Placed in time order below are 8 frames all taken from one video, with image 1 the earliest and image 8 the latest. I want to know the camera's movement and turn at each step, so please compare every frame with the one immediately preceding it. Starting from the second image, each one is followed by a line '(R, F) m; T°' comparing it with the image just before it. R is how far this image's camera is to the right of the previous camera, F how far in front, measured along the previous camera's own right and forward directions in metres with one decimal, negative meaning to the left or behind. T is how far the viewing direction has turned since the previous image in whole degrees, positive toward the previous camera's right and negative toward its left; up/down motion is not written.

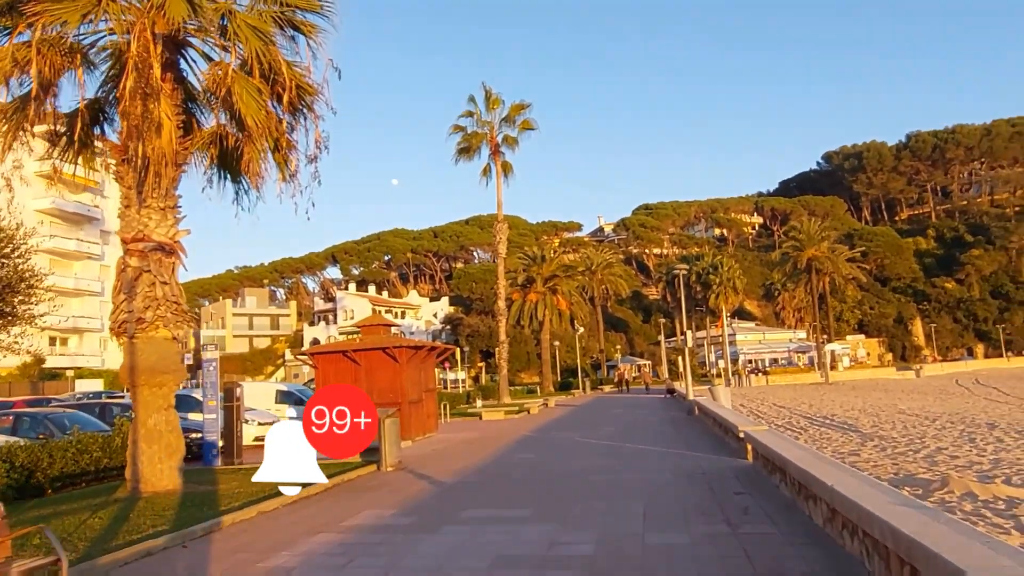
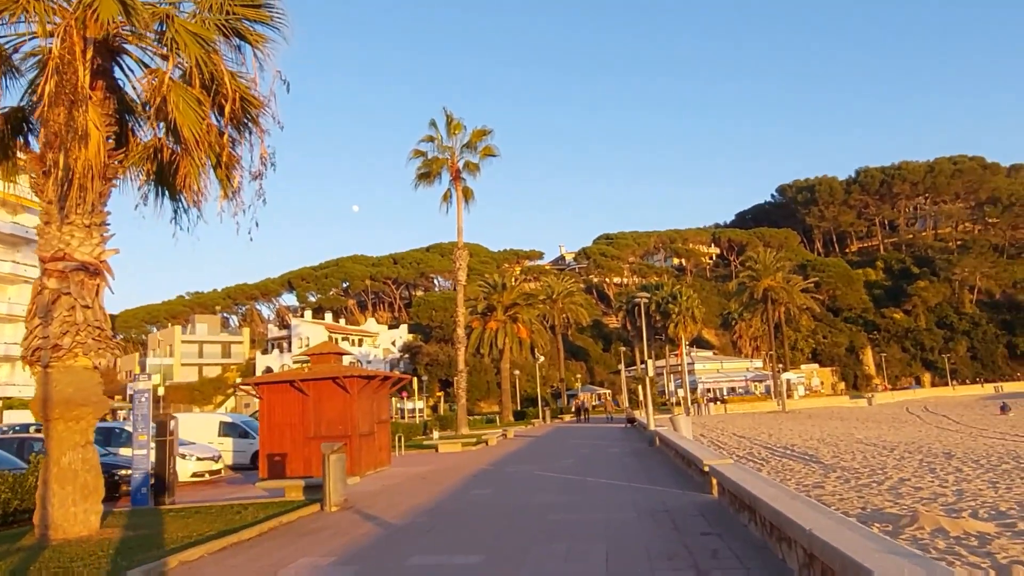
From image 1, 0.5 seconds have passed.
(+0.1, +0.5) m; +3°
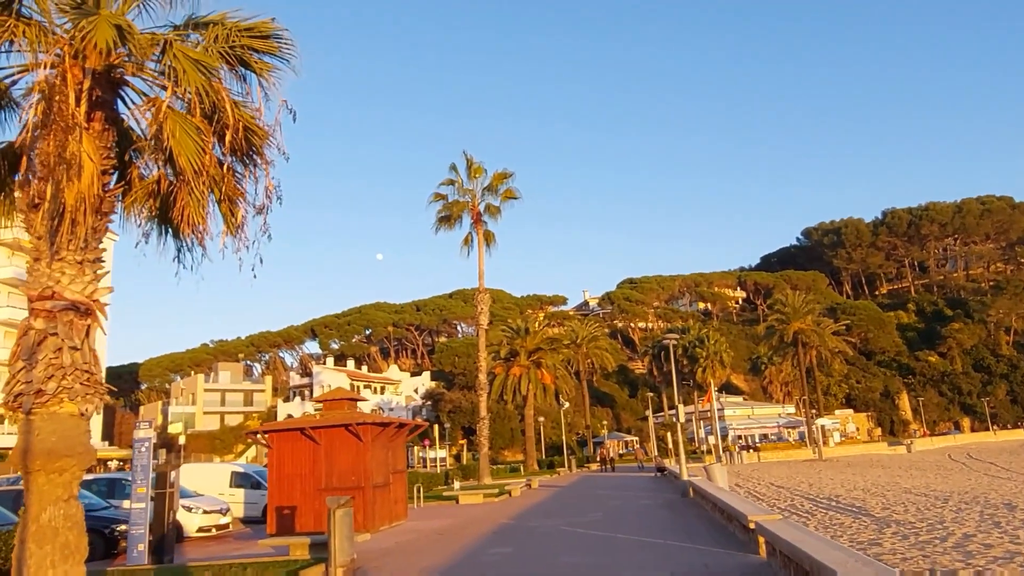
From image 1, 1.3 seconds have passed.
(0.0, +0.7) m; -2°
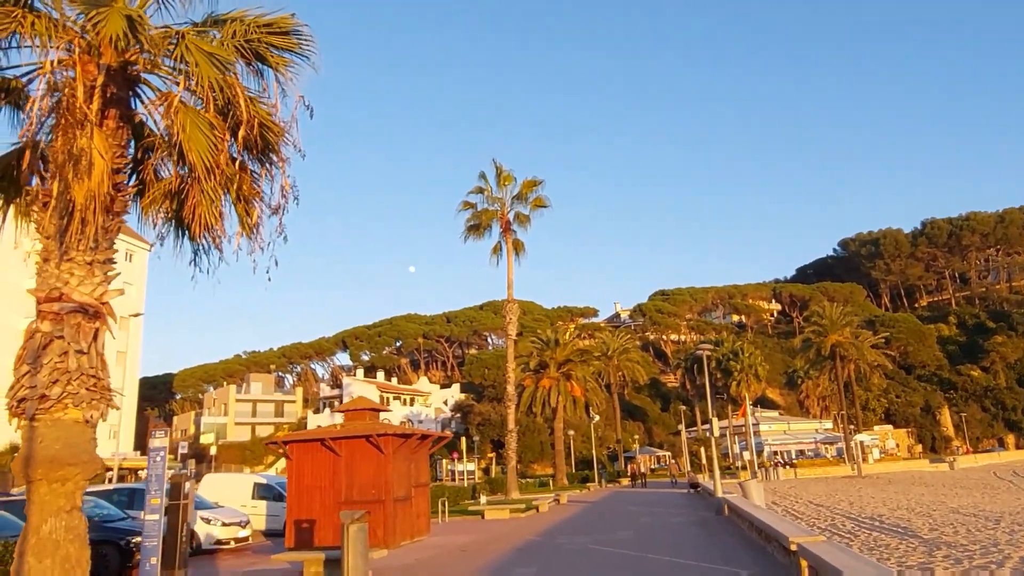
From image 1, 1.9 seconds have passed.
(+0.1, +0.5) m; -3°
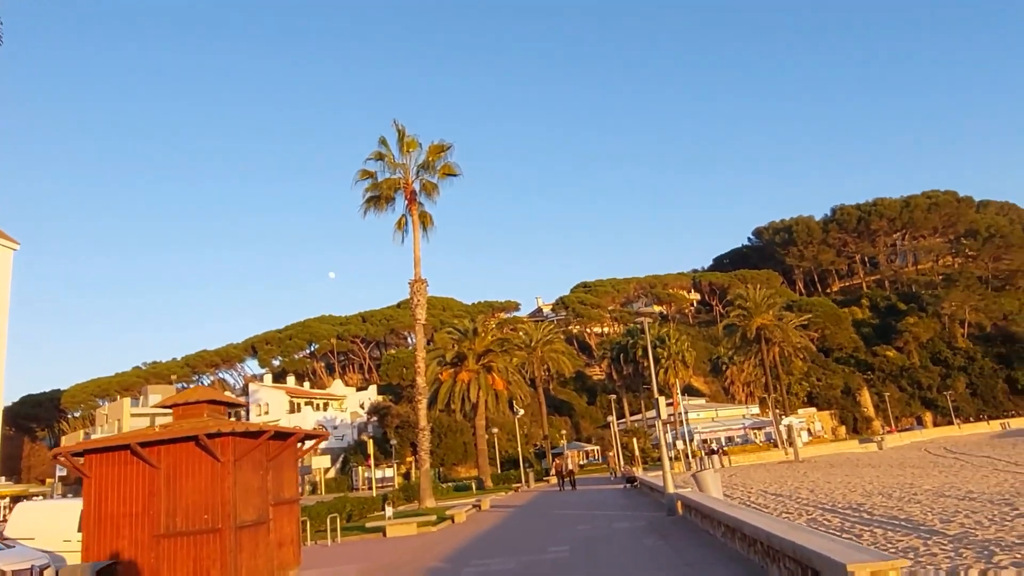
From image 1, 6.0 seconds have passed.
(+0.5, +3.2) m; +6°
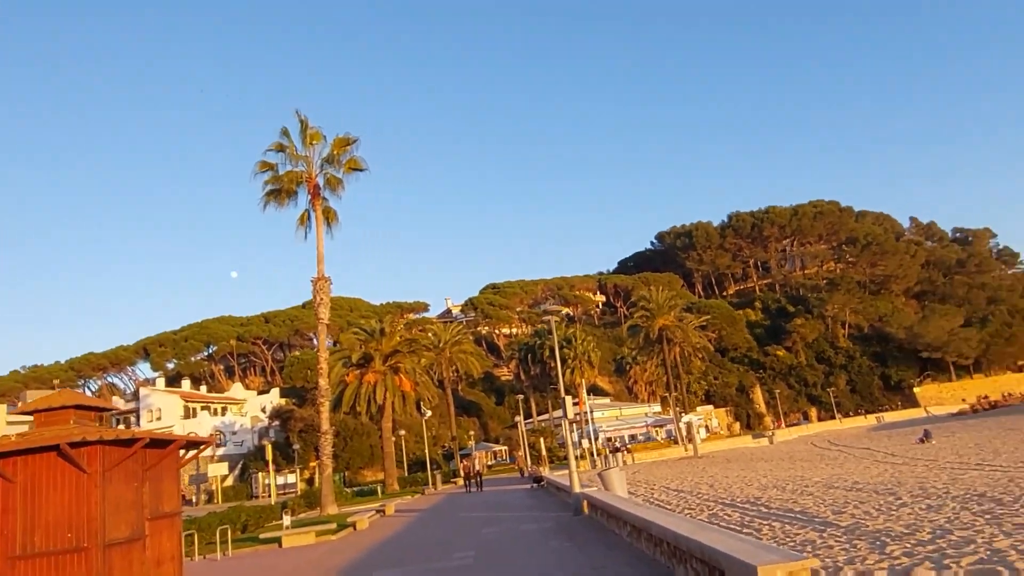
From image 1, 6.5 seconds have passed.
(0.0, +0.3) m; +8°
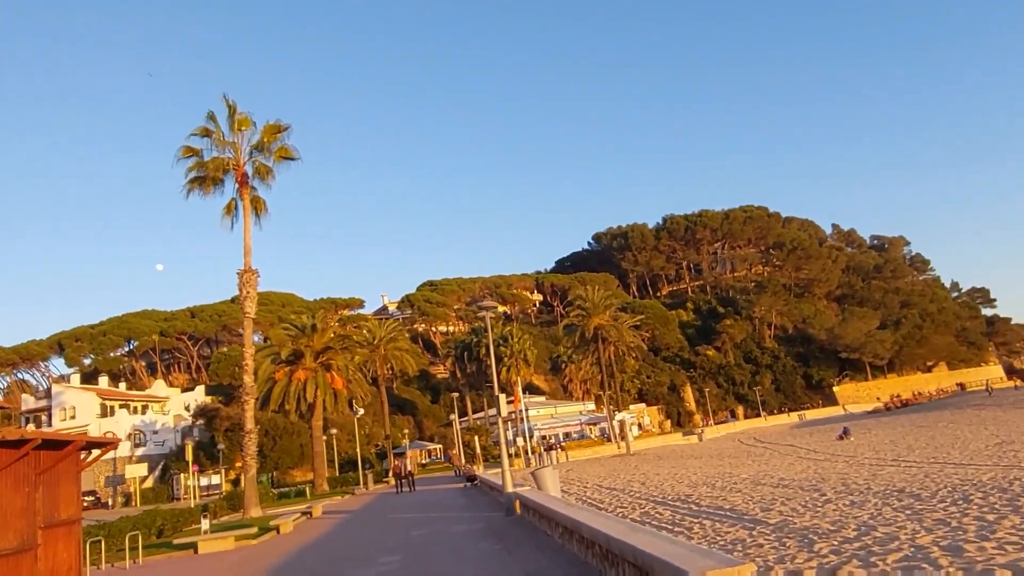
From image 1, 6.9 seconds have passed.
(+0.1, +0.3) m; +5°
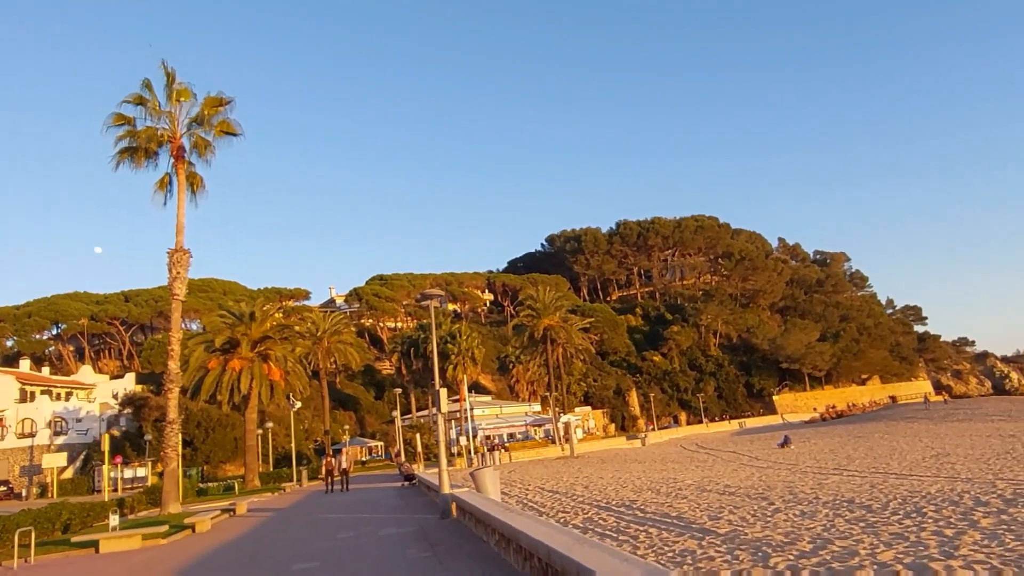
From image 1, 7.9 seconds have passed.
(+0.1, +0.7) m; +4°
